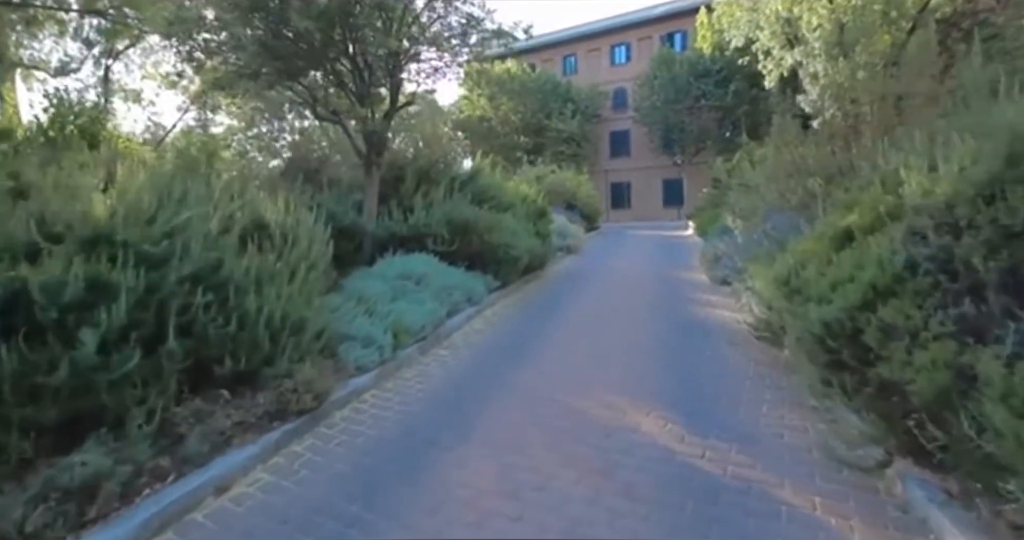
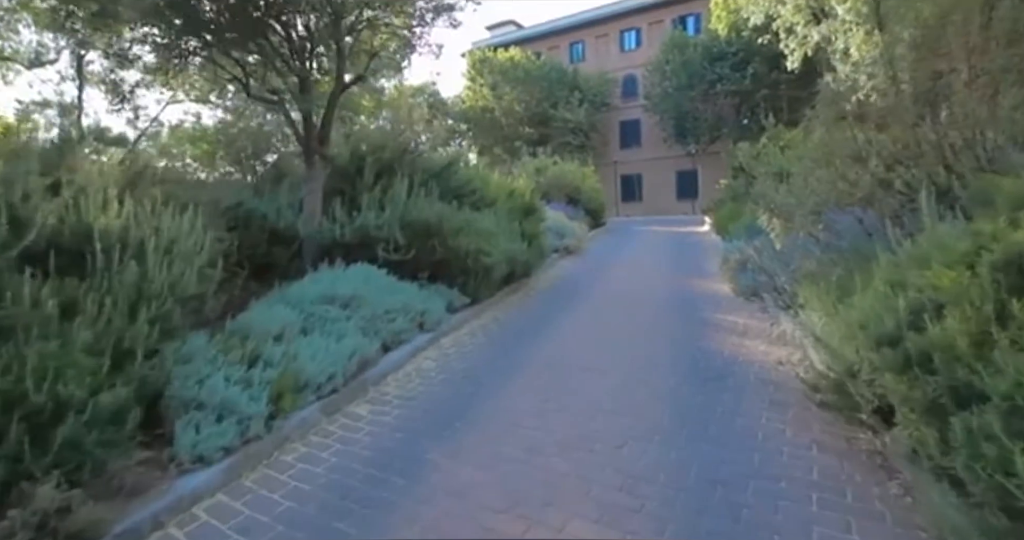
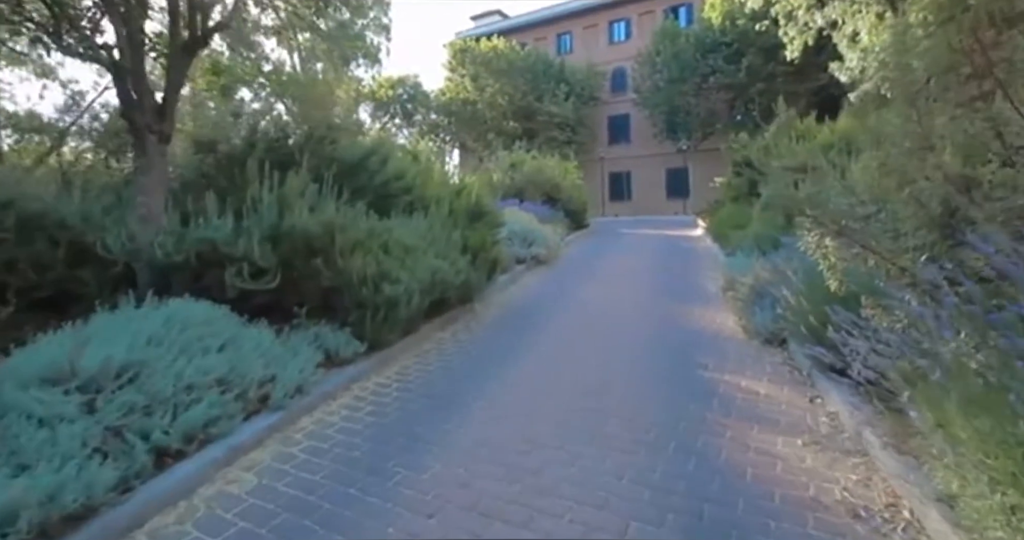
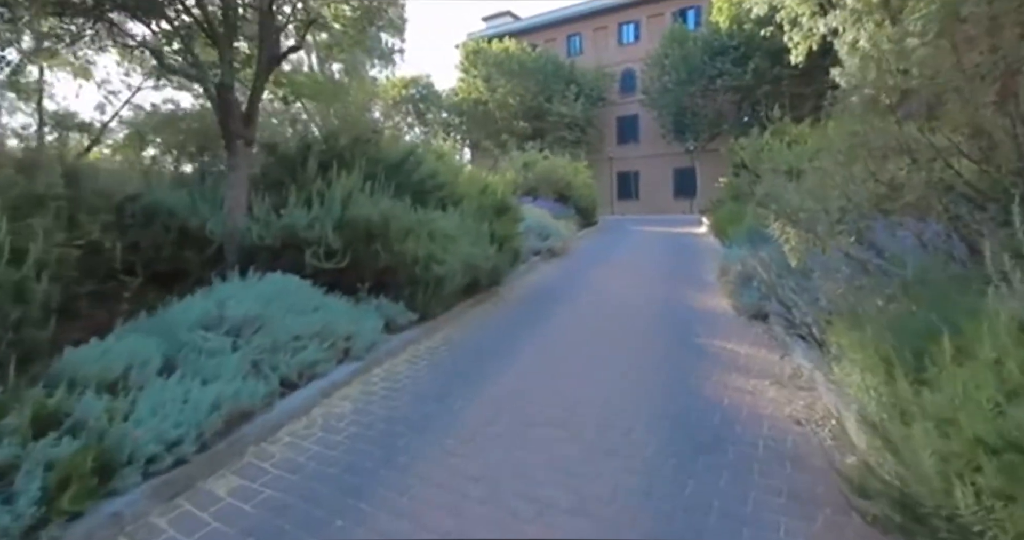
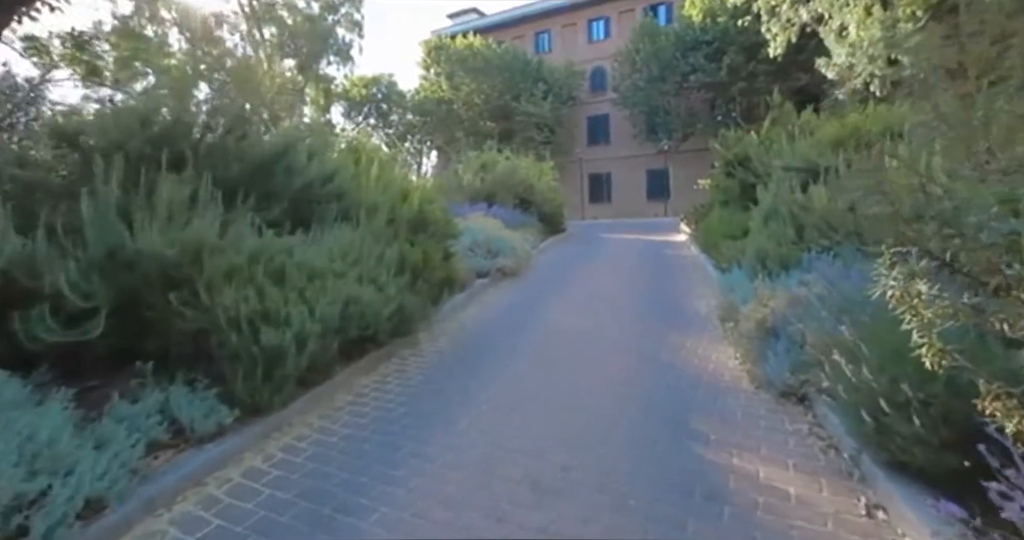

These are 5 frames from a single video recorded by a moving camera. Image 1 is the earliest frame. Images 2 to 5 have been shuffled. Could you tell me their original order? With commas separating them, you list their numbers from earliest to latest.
2, 4, 3, 5
